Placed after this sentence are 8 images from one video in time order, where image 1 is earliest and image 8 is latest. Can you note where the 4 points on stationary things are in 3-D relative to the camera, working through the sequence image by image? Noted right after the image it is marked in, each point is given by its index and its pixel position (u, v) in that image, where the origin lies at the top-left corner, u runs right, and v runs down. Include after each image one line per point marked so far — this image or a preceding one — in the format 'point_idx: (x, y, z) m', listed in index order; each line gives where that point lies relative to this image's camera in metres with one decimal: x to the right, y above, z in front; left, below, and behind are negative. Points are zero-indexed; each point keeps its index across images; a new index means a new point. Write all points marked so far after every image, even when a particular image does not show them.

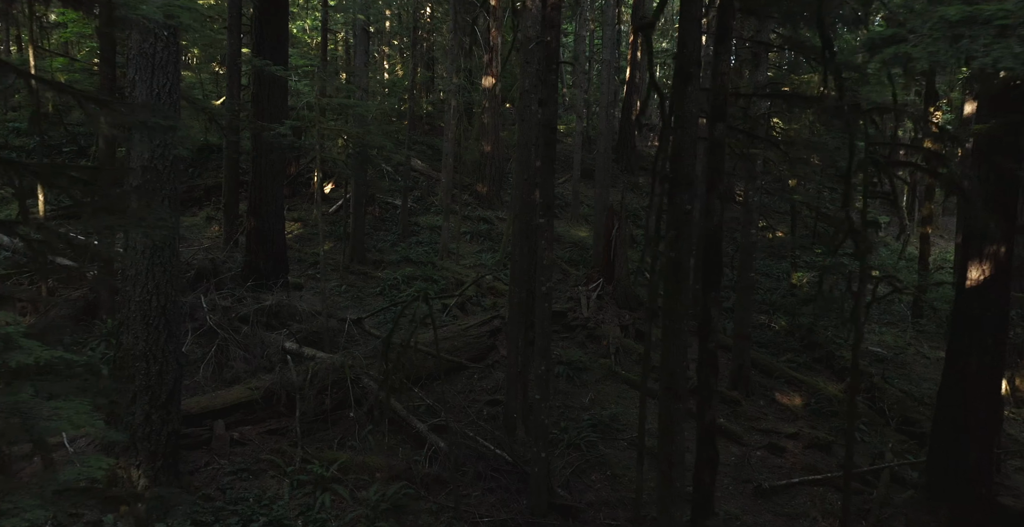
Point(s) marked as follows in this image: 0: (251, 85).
0: (-5.0, +3.4, +13.3) m
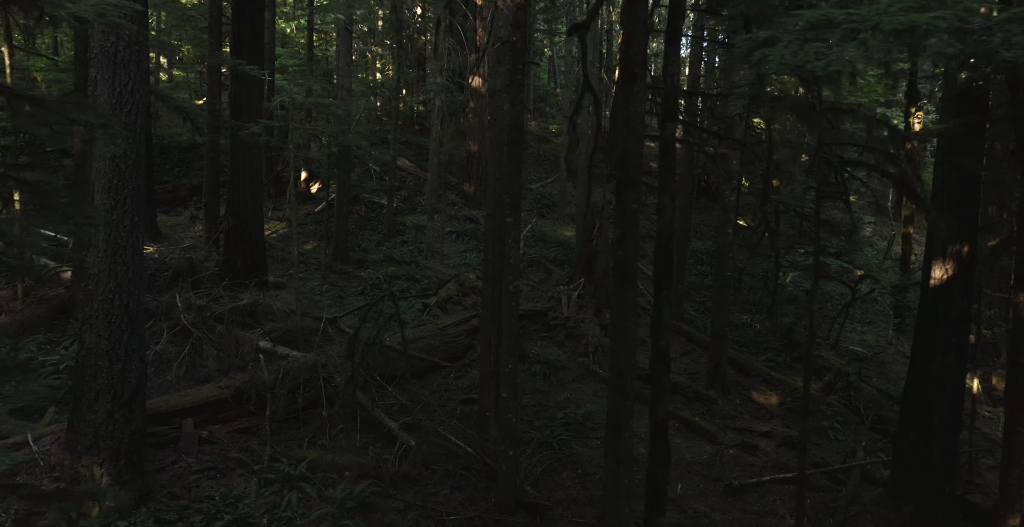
0: (-5.4, +3.4, +13.3) m
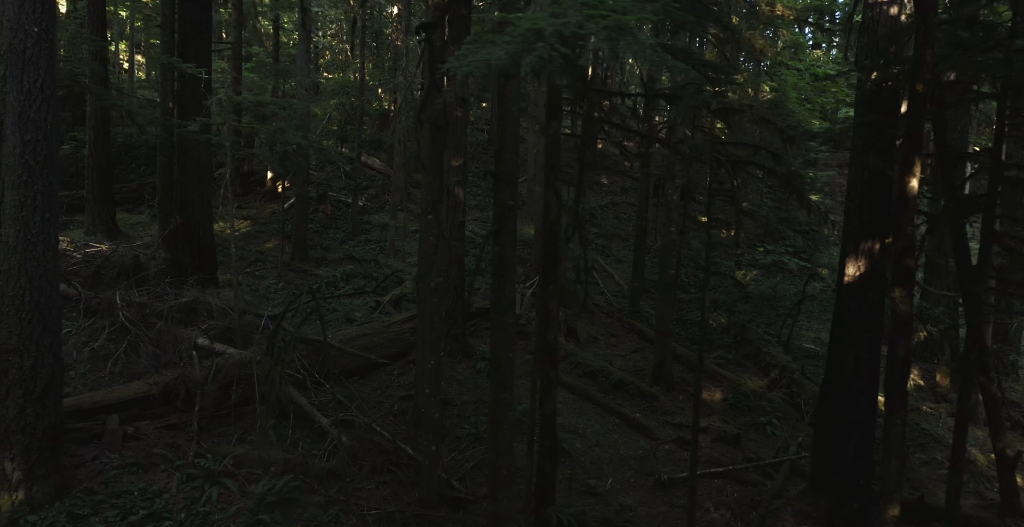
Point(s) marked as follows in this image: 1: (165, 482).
0: (-6.4, +3.5, +13.3) m
1: (-4.1, -2.6, +8.3) m
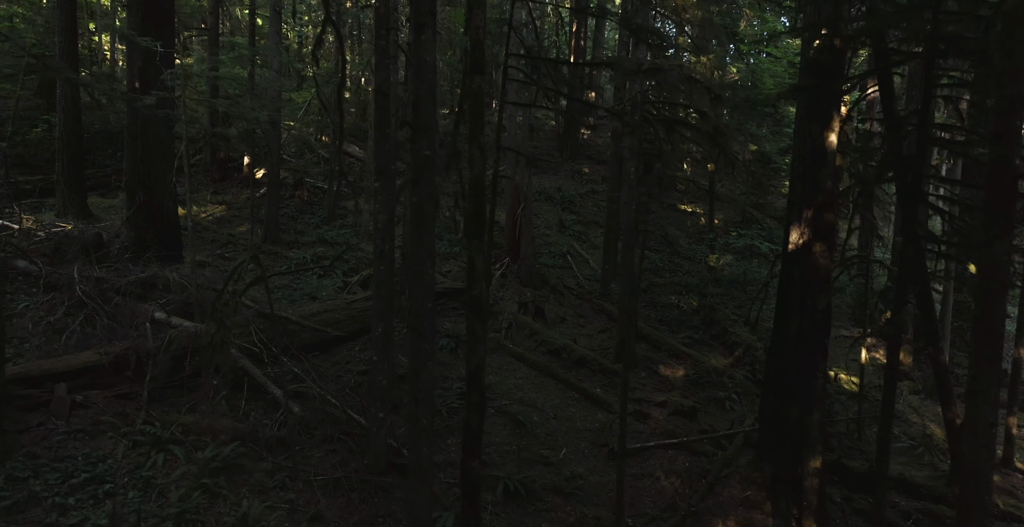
0: (-7.1, +3.9, +13.3) m
1: (-4.8, -2.2, +8.4) m
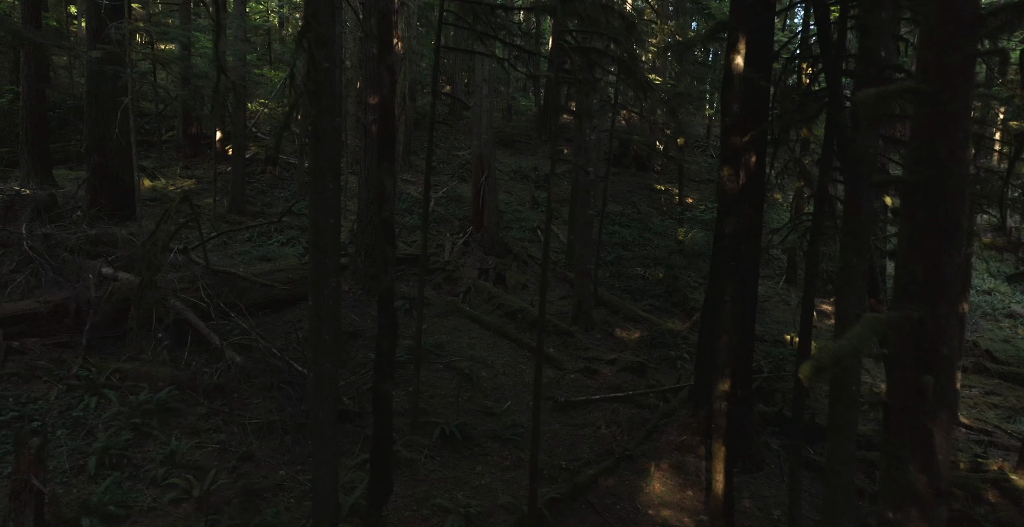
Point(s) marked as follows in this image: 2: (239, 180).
0: (-8.0, +4.6, +13.2) m
1: (-5.6, -1.5, +8.3) m
2: (-7.2, +2.2, +18.5) m
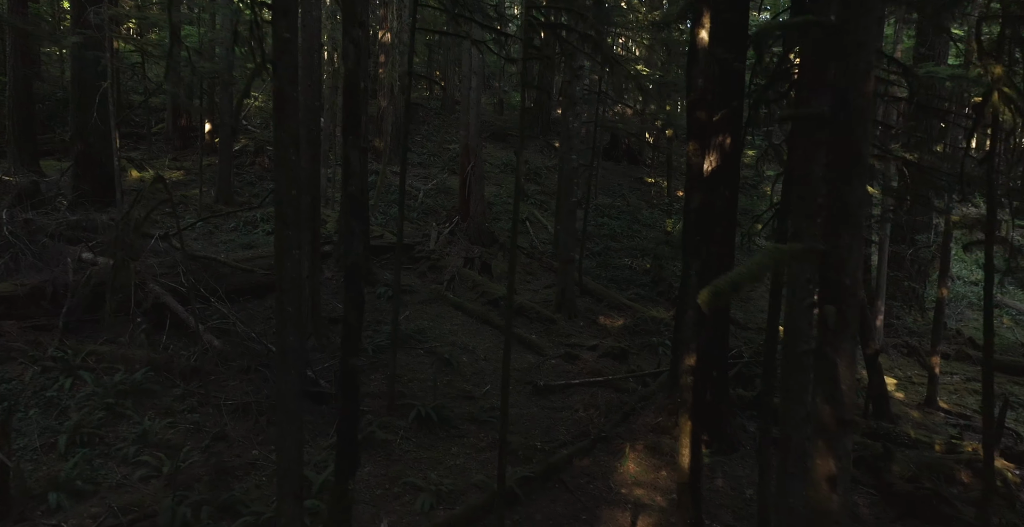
0: (-8.3, +4.8, +13.2) m
1: (-5.9, -1.3, +8.3) m
2: (-7.6, +2.5, +18.5) m
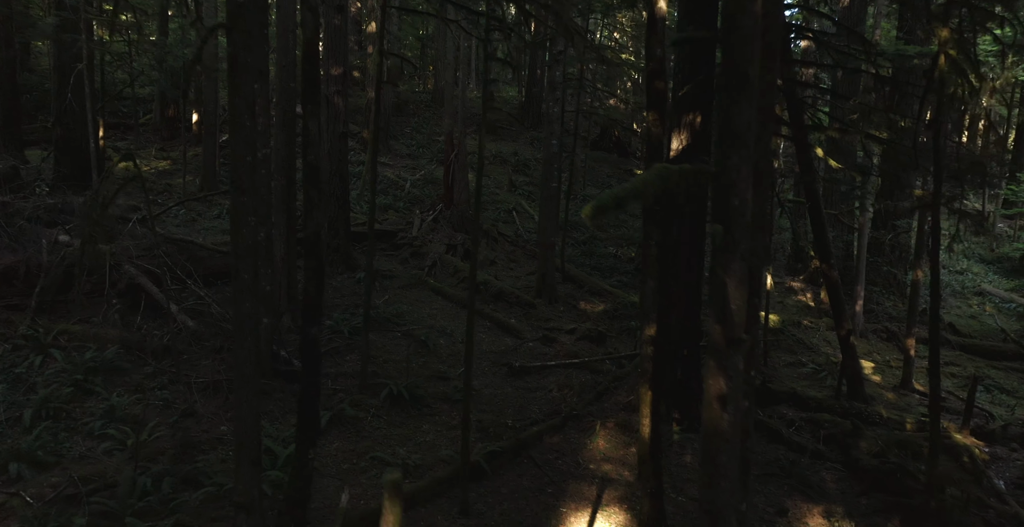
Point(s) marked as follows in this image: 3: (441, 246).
0: (-8.6, +5.1, +13.1) m
1: (-6.3, -1.0, +8.3) m
2: (-8.0, +2.8, +18.5) m
3: (-1.5, +0.4, +15.0) m
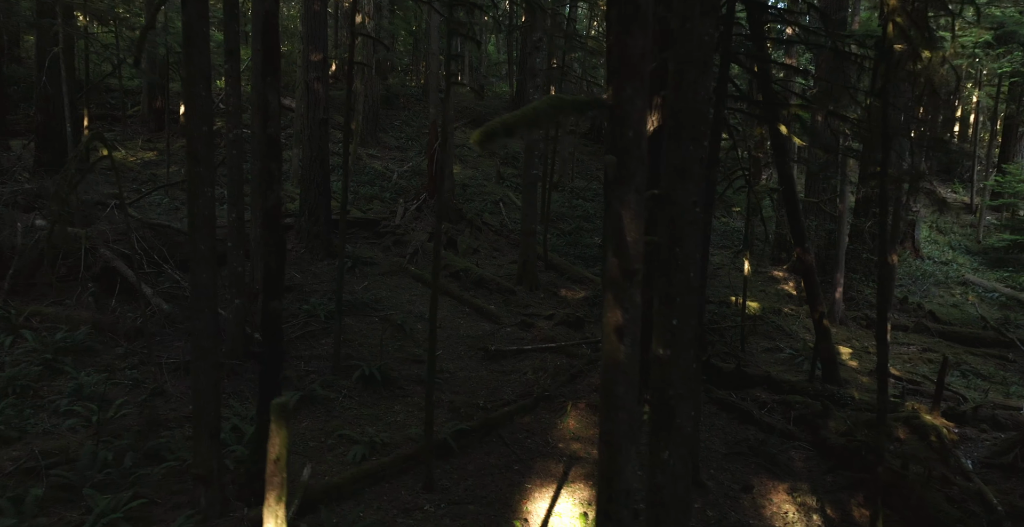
0: (-9.0, +5.4, +13.1) m
1: (-6.6, -0.8, +8.3) m
2: (-8.4, +3.1, +18.4) m
3: (-1.9, +0.6, +15.0) m
